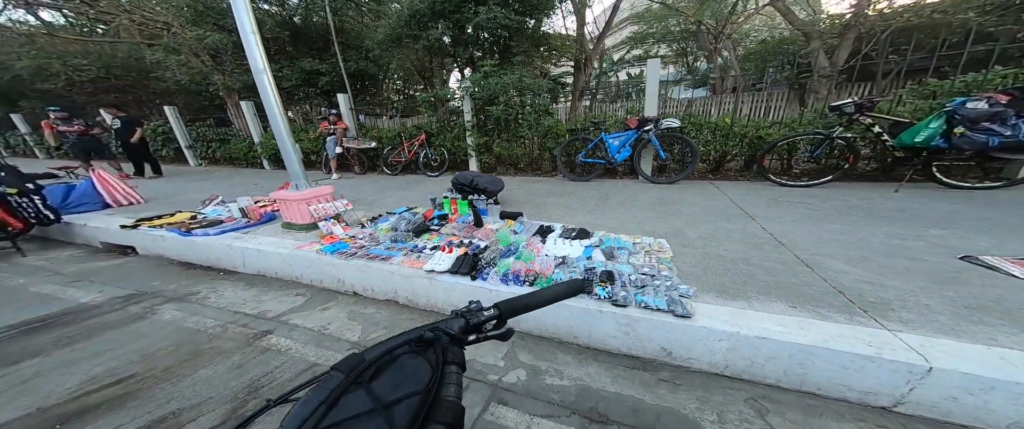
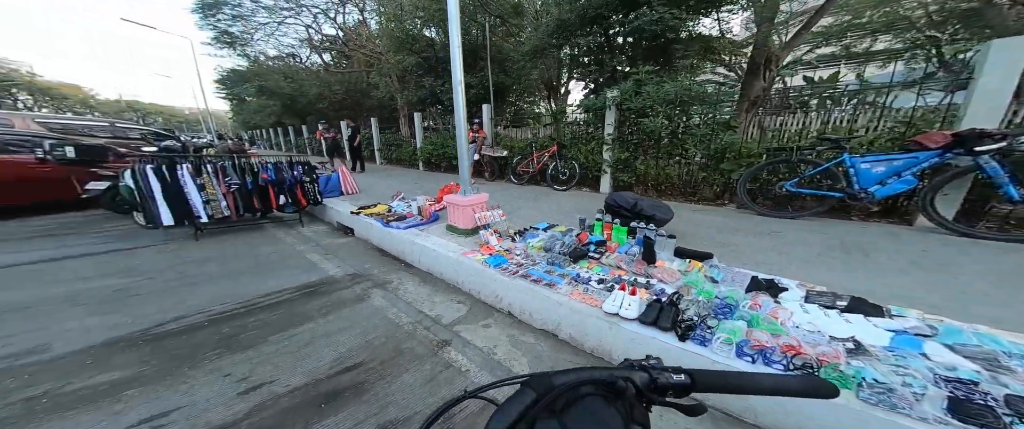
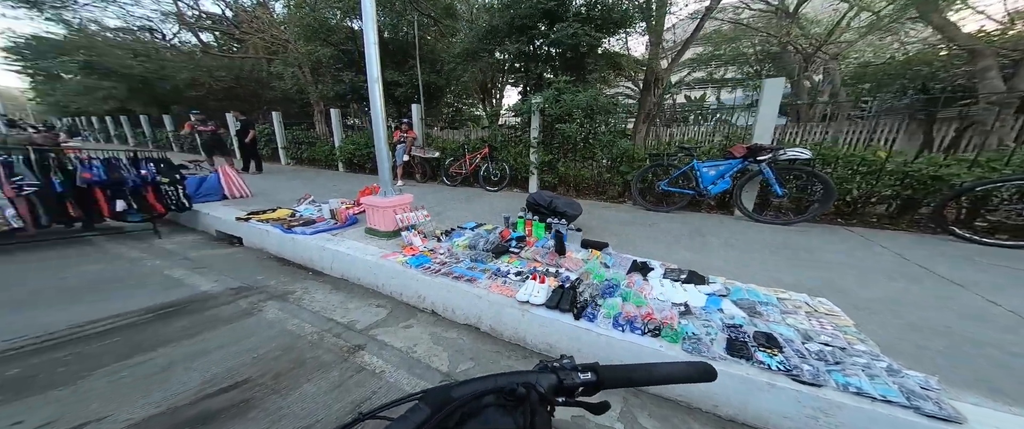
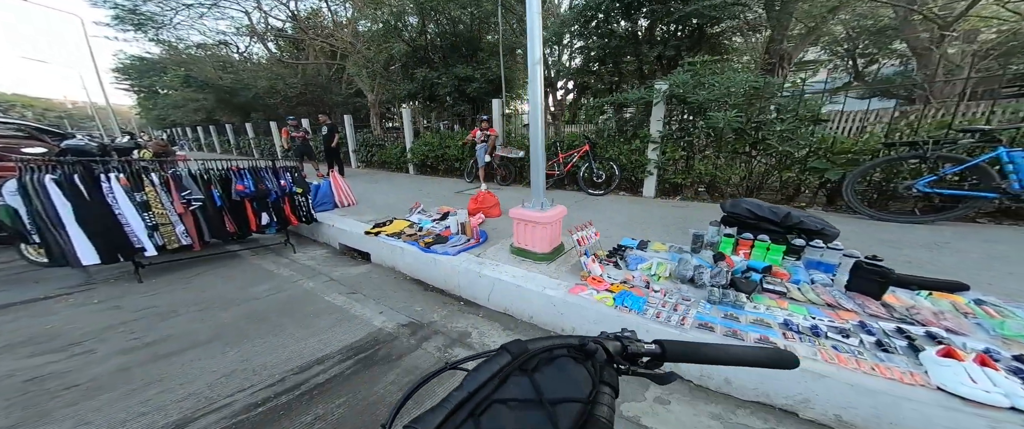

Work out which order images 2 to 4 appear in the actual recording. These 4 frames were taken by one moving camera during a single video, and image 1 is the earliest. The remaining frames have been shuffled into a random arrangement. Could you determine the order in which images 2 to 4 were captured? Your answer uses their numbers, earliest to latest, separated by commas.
3, 2, 4
